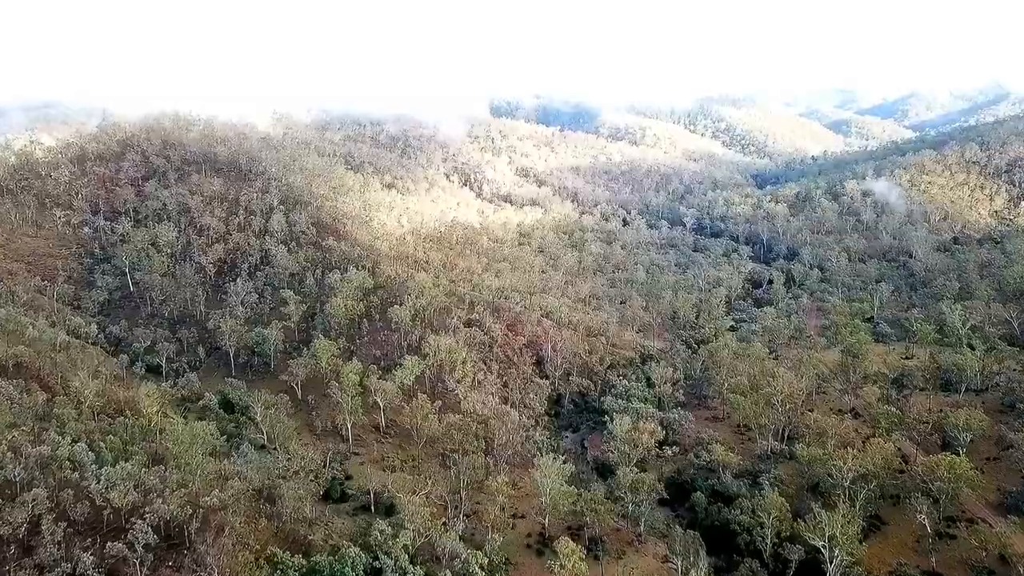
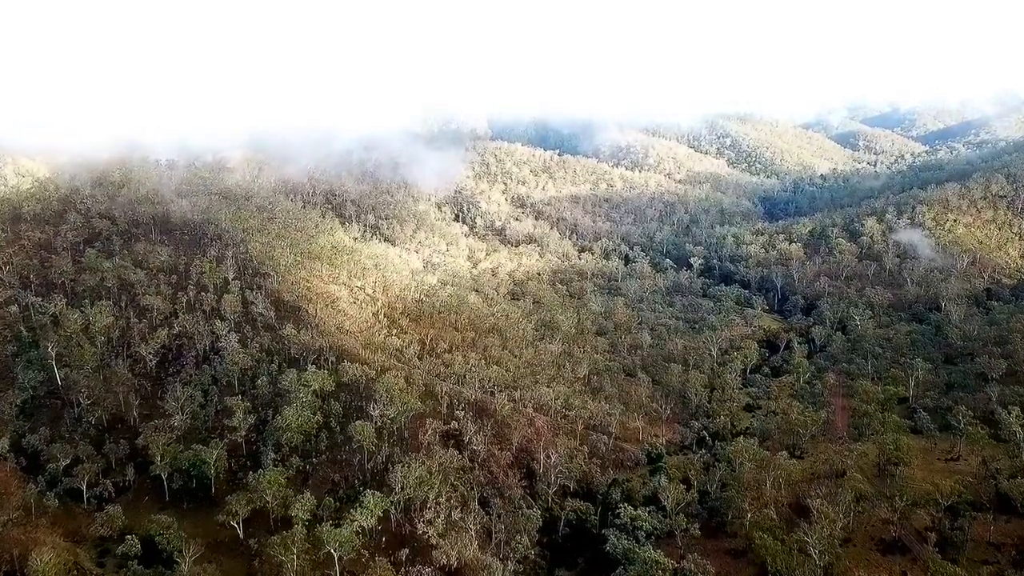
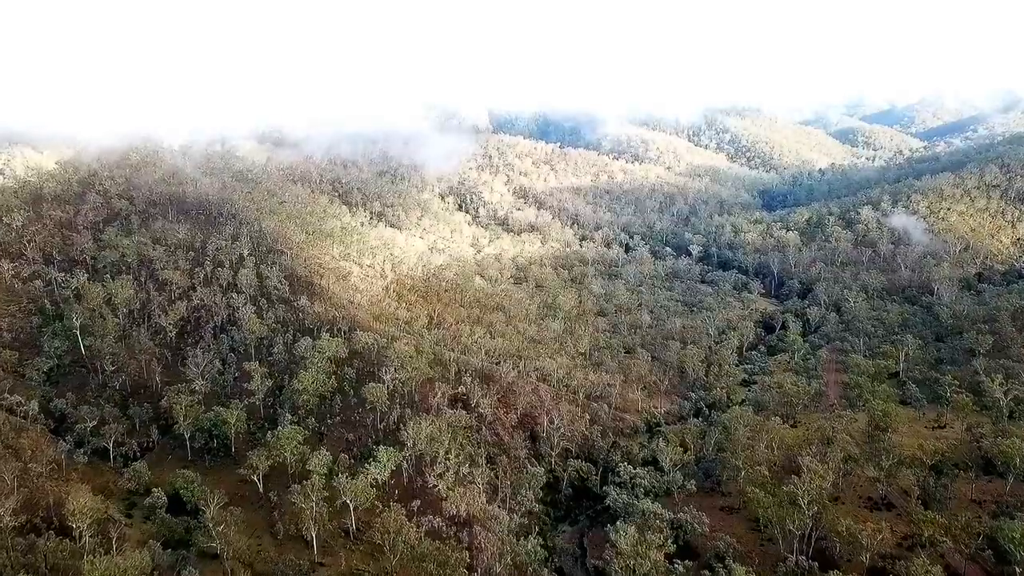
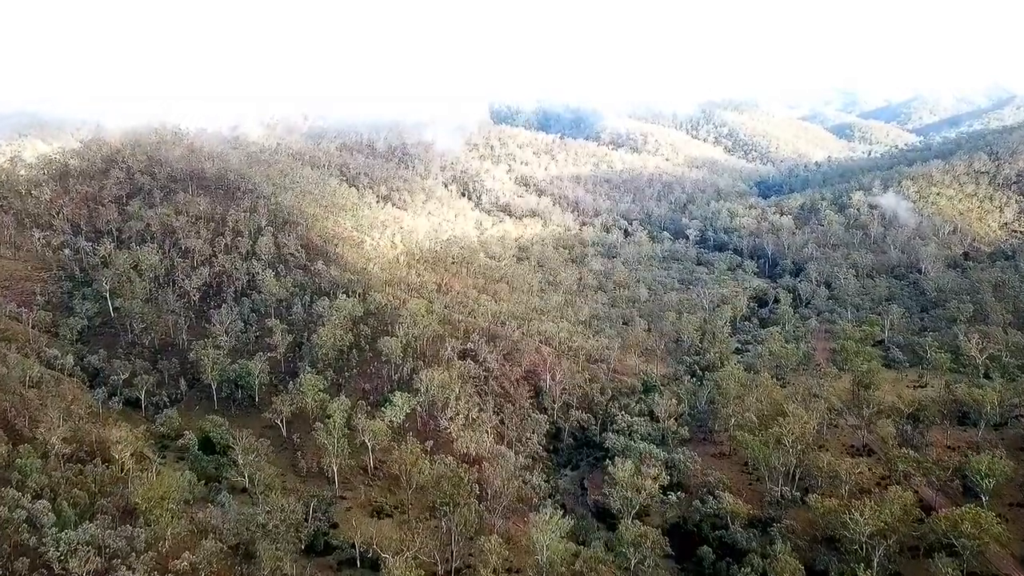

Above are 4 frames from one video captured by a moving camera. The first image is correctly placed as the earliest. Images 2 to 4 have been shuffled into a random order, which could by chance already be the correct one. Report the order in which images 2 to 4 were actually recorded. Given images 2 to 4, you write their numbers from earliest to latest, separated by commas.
4, 3, 2
